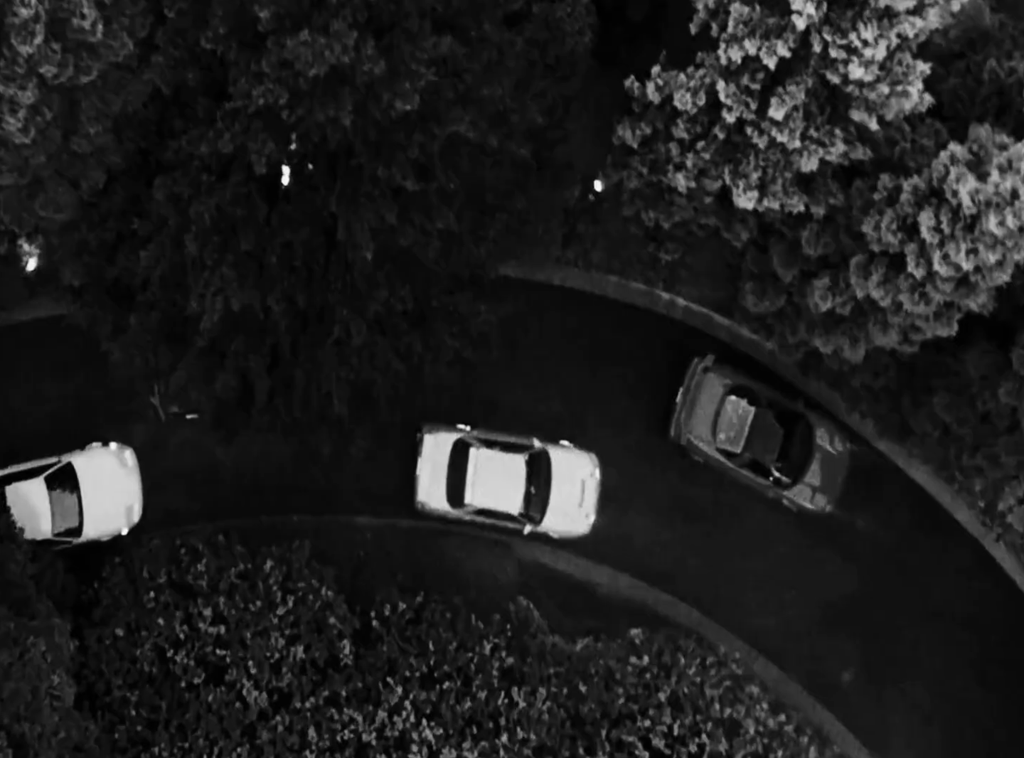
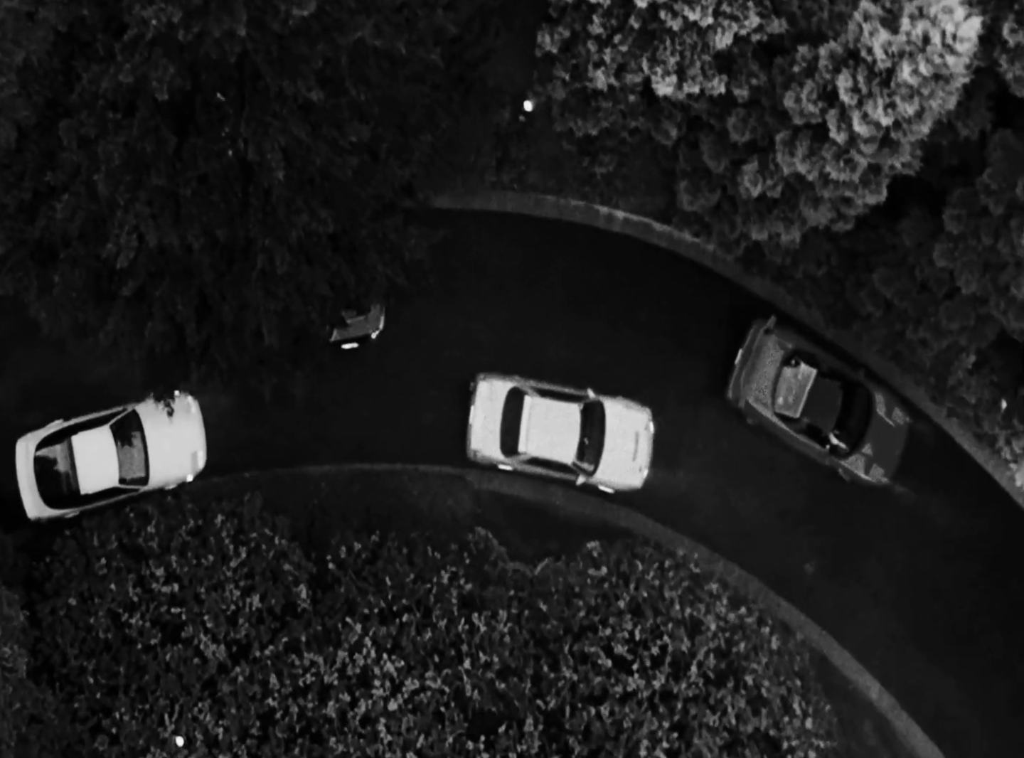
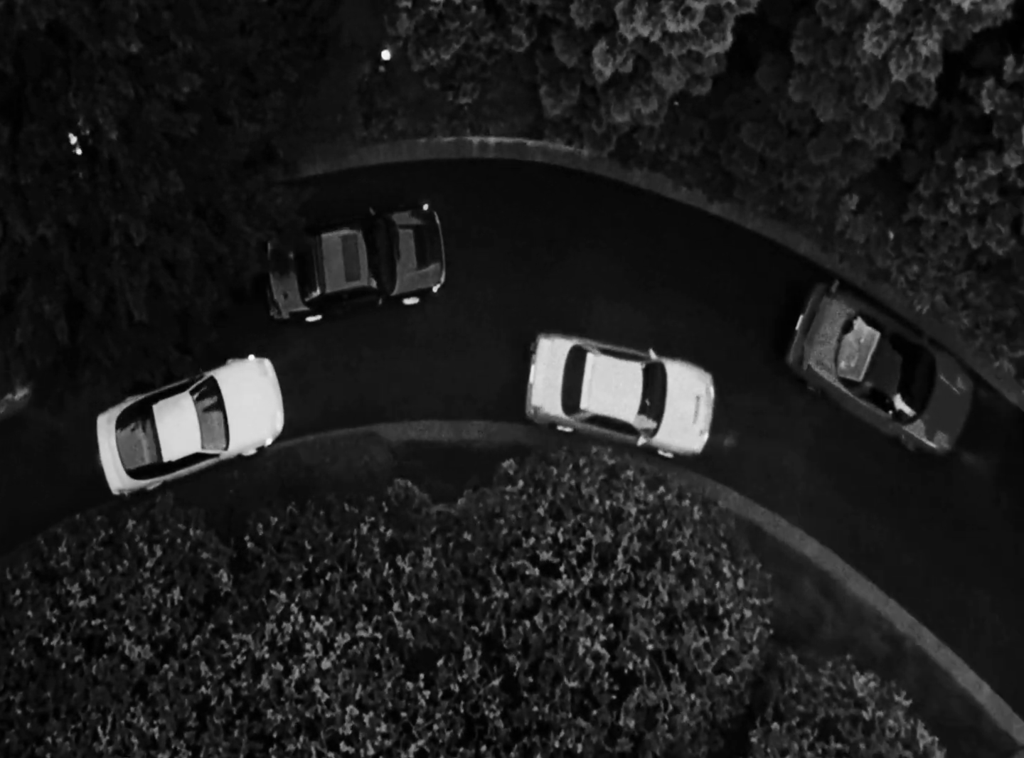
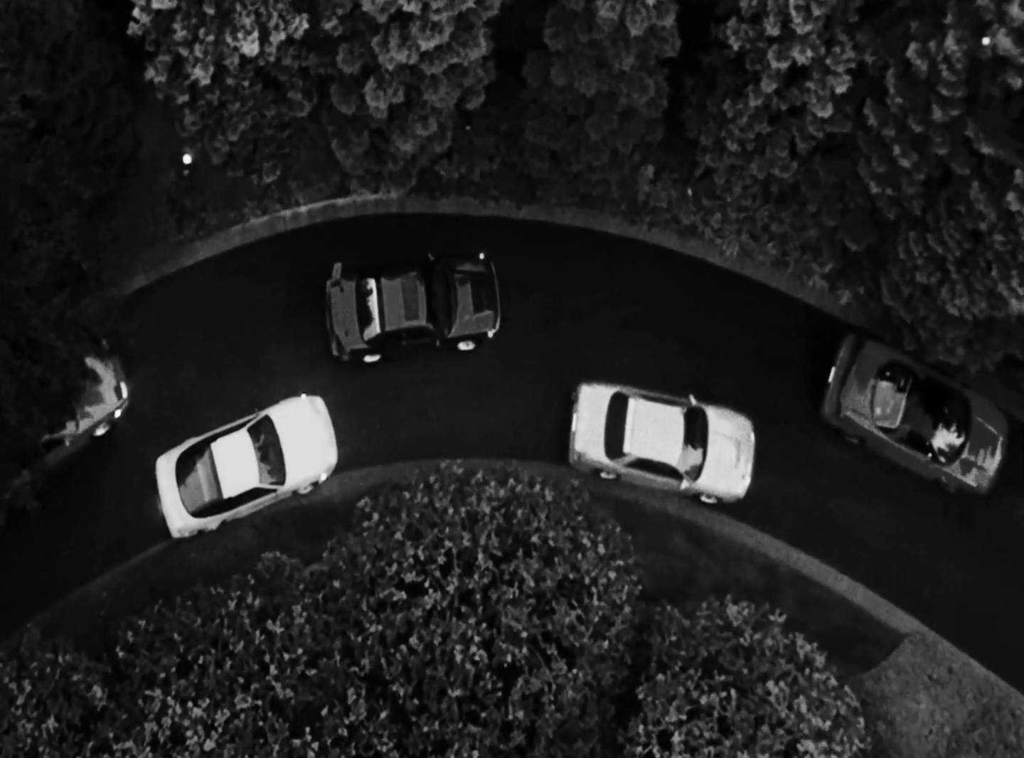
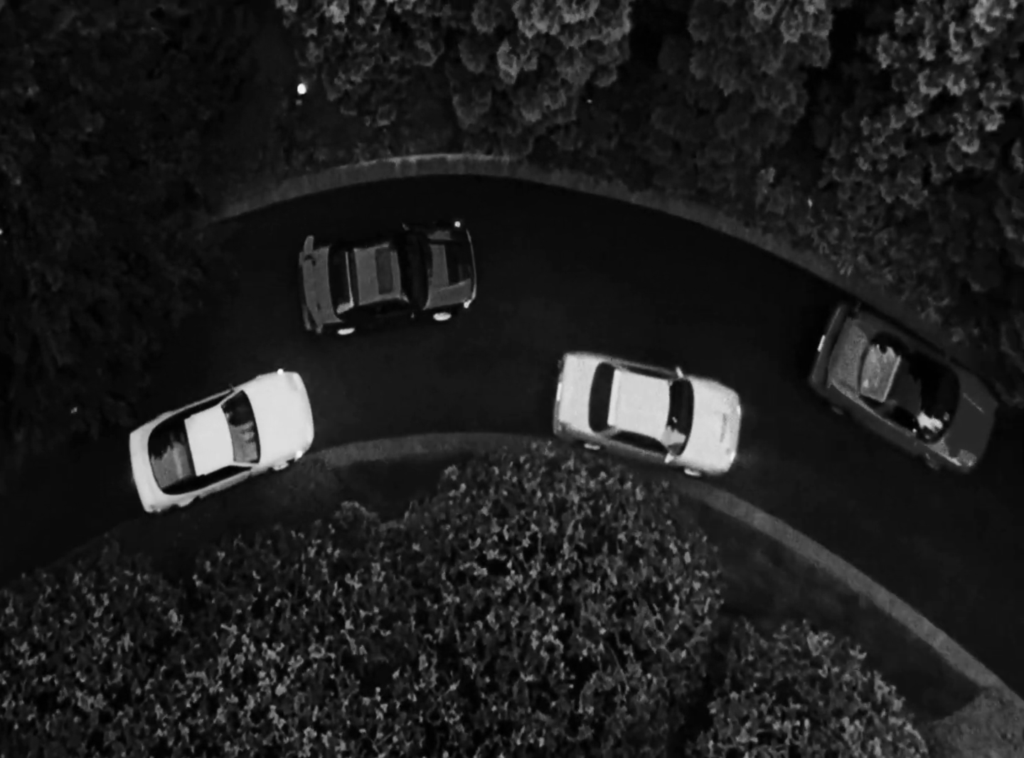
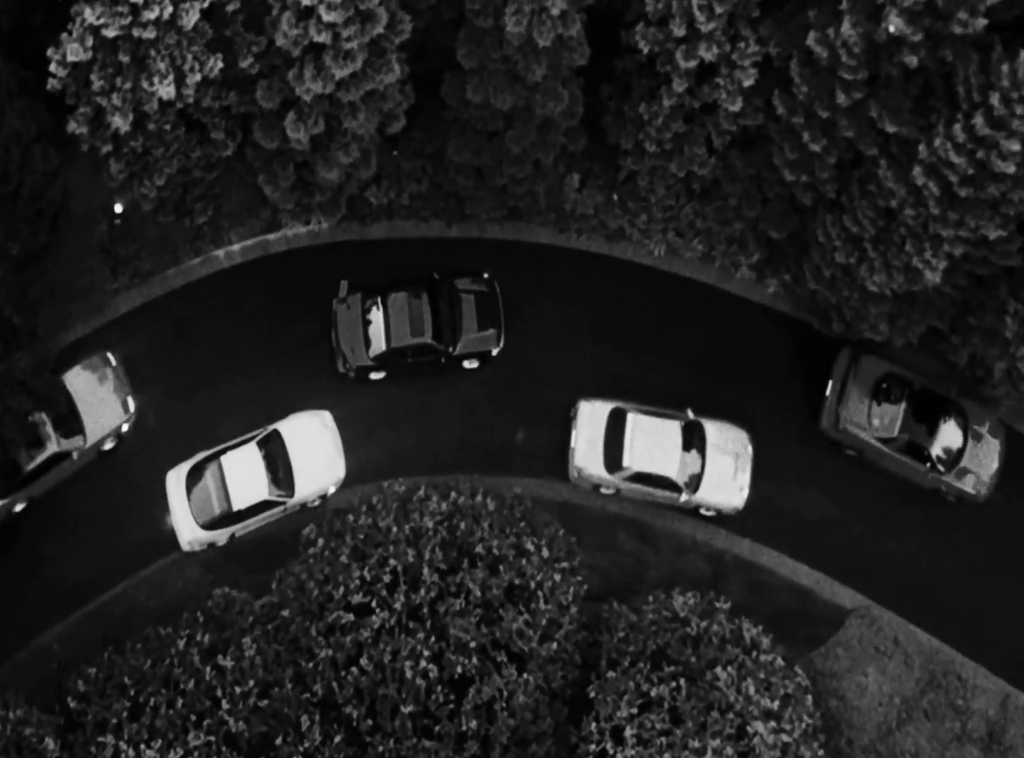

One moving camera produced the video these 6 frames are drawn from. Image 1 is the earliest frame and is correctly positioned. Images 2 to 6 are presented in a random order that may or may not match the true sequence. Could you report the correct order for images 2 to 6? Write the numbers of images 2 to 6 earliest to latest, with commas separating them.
2, 3, 5, 4, 6
